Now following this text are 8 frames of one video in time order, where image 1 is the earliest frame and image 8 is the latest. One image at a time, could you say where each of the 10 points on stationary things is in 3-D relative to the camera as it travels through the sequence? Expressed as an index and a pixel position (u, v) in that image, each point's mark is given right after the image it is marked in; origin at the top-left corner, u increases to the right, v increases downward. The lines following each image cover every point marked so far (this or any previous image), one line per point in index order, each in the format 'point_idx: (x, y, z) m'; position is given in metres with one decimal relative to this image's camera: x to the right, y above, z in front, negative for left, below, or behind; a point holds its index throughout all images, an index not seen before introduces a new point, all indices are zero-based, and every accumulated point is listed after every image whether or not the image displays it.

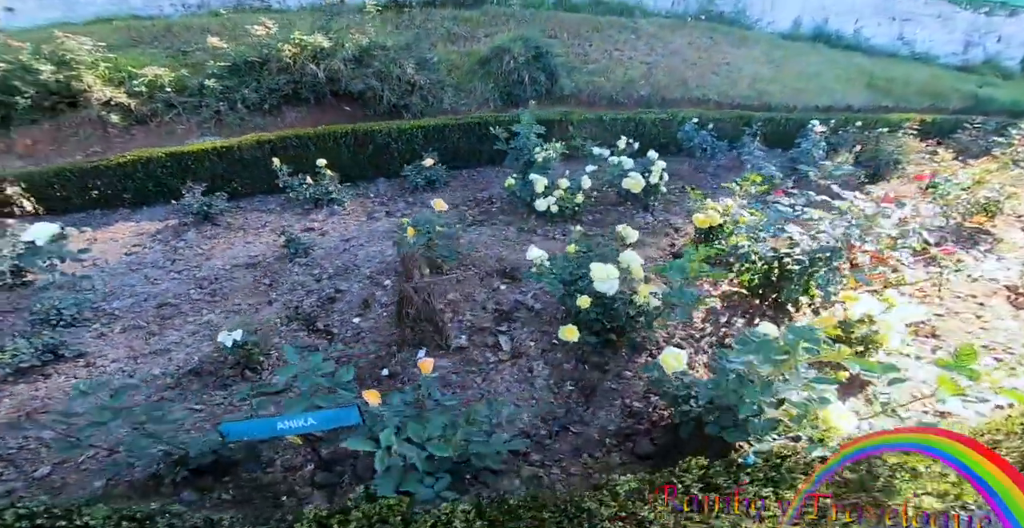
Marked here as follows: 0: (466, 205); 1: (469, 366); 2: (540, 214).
0: (-0.4, +0.5, +4.7) m
1: (-0.2, -0.5, +3.0) m
2: (+0.2, +0.4, +4.6) m
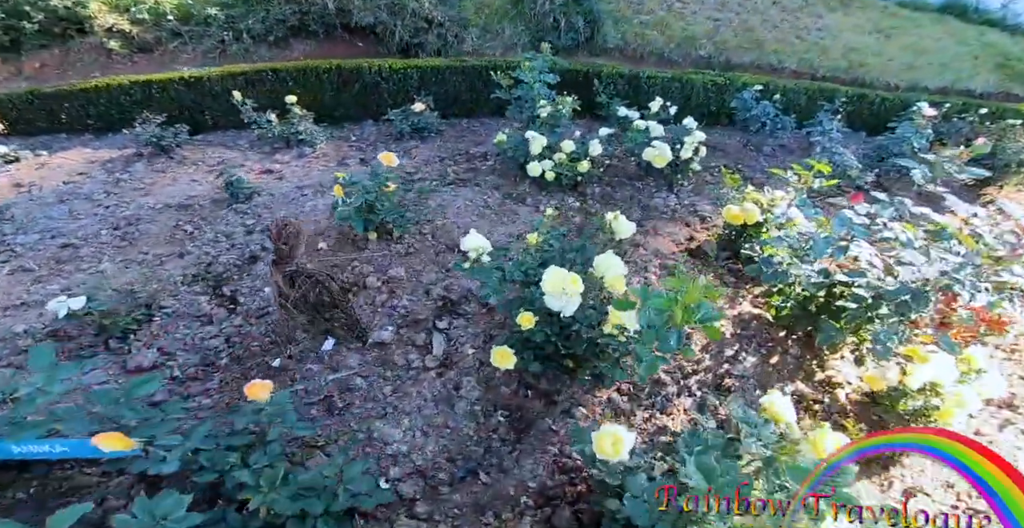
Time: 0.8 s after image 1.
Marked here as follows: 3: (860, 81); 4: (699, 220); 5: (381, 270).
0: (-0.4, +0.7, +3.9) m
1: (-0.6, -0.4, +2.4) m
2: (+0.1, +0.6, +3.8) m
3: (+3.6, +1.9, +5.6) m
4: (+1.2, +0.3, +3.6) m
5: (-0.7, 0.0, +2.8) m
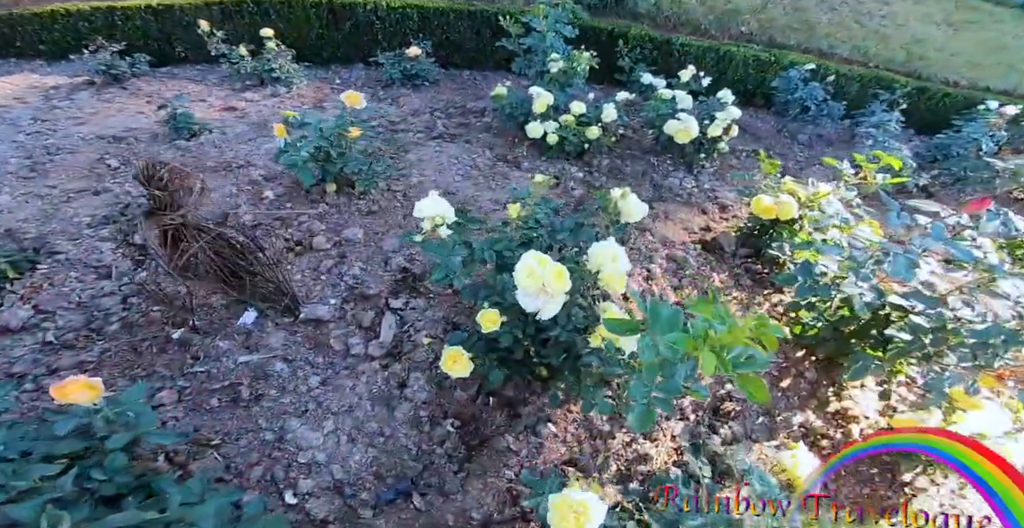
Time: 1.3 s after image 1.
0: (-0.4, +0.9, +3.4) m
1: (-0.7, -0.3, +1.9) m
2: (+0.1, +0.7, +3.3) m
3: (+3.7, +1.8, +5.0) m
4: (+1.2, +0.3, +3.1) m
5: (-0.8, +0.2, +2.4) m
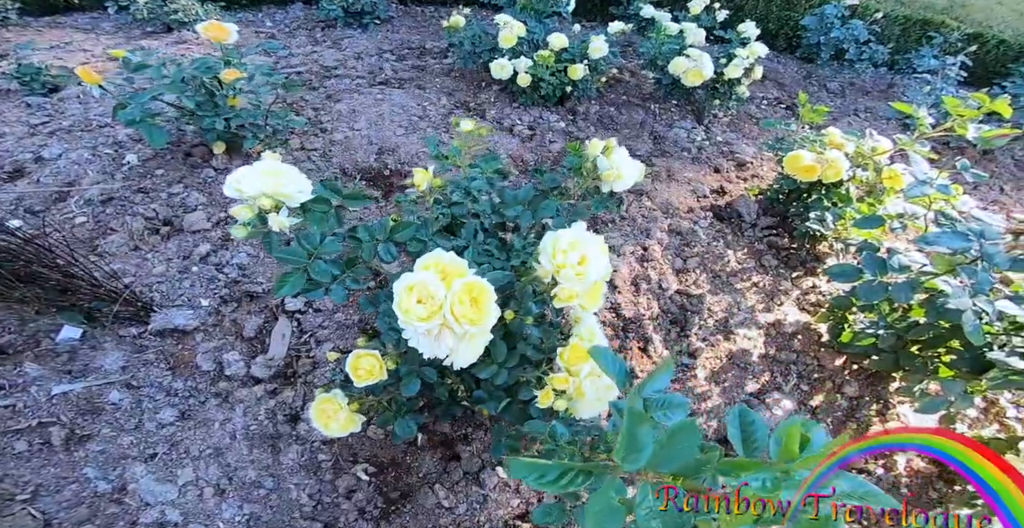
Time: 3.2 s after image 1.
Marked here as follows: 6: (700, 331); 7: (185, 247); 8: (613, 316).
0: (-0.6, +1.0, +2.8) m
1: (-0.9, -0.3, +1.4) m
2: (0.0, +0.8, +2.6) m
3: (+3.6, +2.1, +4.2) m
4: (+1.0, +0.4, +2.5) m
5: (-0.9, +0.2, +1.8) m
6: (+0.6, -0.2, +1.7) m
7: (-1.0, +0.1, +1.6) m
8: (+0.3, -0.2, +1.7) m
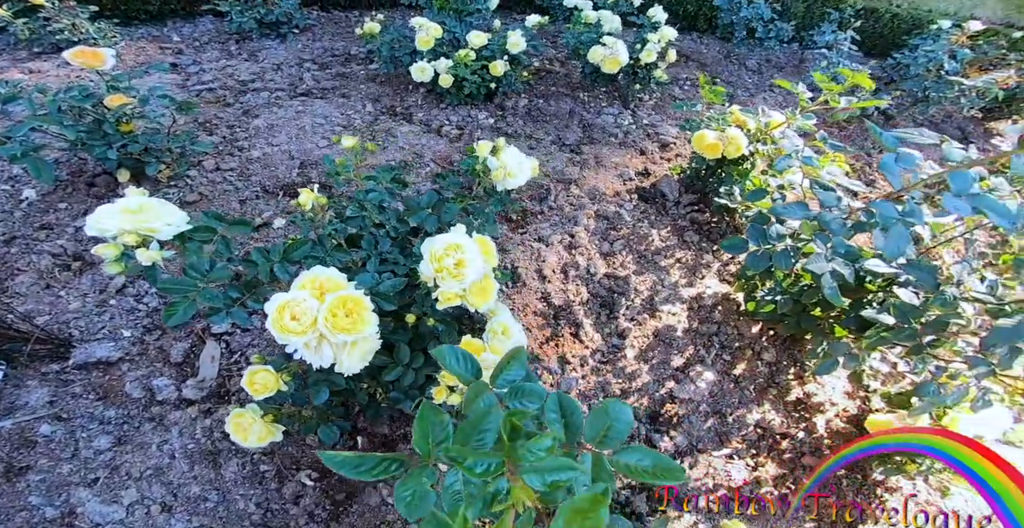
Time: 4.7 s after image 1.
0: (-1.0, +1.0, +2.8) m
1: (-1.1, -0.4, +1.4) m
2: (-0.4, +0.8, +2.6) m
3: (+3.0, +2.4, +4.4) m
4: (+0.7, +0.5, +2.6) m
5: (-1.2, +0.1, +1.8) m
6: (+0.4, -0.2, +1.7) m
7: (-1.2, 0.0, +1.6) m
8: (+0.1, -0.1, +1.8) m
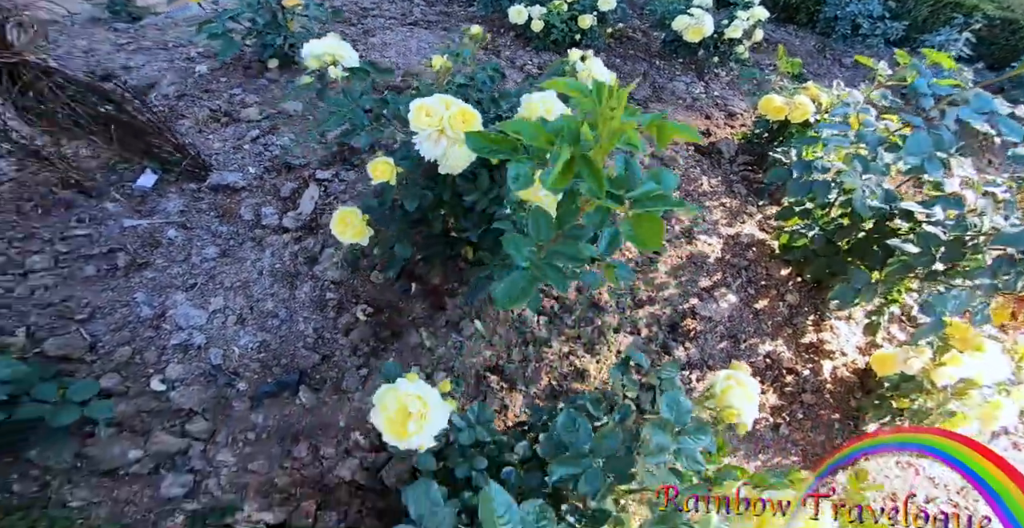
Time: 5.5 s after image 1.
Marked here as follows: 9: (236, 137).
0: (-0.5, +1.5, +3.0) m
1: (-0.9, +0.1, +1.7) m
2: (0.0, +1.2, +2.9) m
3: (+3.8, +2.3, +4.3) m
4: (+1.1, +0.7, +2.7) m
5: (-0.9, +0.6, +2.1) m
6: (+0.6, +0.1, +1.9) m
7: (-1.0, +0.5, +1.9) m
8: (+0.3, +0.2, +2.0) m
9: (-1.0, +0.4, +1.9) m
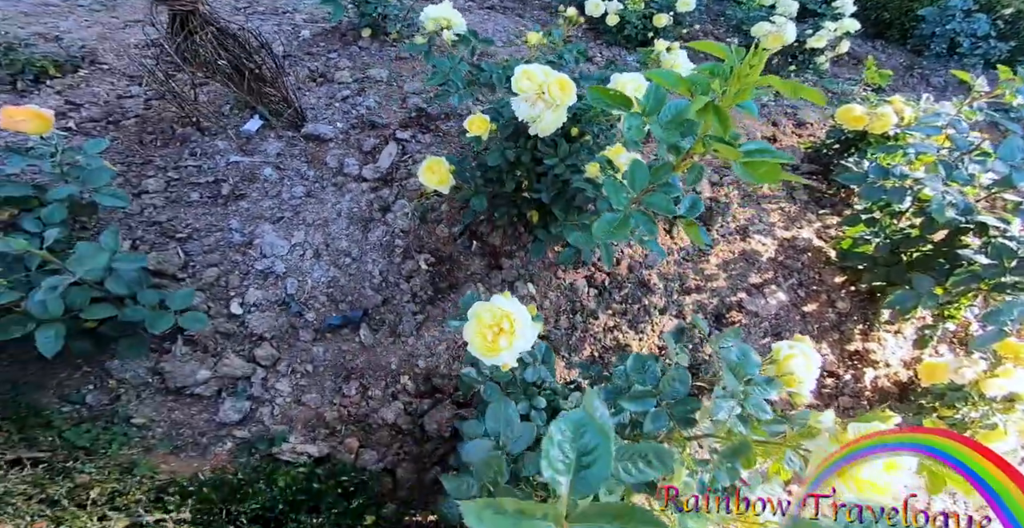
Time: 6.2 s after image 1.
0: (0.0, +1.6, +3.2) m
1: (-0.7, +0.3, +1.9) m
2: (+0.4, +1.3, +3.0) m
3: (+4.4, +1.9, +4.1) m
4: (+1.4, +0.7, +2.7) m
5: (-0.6, +0.8, +2.2) m
6: (+0.8, +0.1, +2.0) m
7: (-0.7, +0.7, +2.1) m
8: (+0.5, +0.2, +2.1) m
9: (-0.7, +0.6, +2.1) m
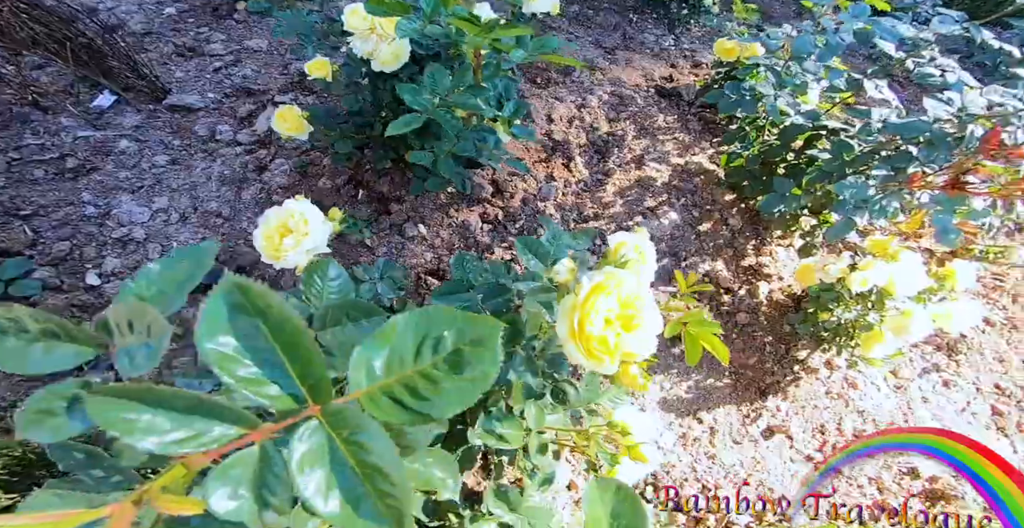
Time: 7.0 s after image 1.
0: (-0.7, +1.8, +3.1) m
1: (-1.1, +0.4, +1.8) m
2: (-0.1, +1.5, +2.9) m
3: (+3.6, +2.6, +4.3) m
4: (+0.9, +1.0, +2.8) m
5: (-1.1, +0.9, +2.1) m
6: (+0.4, +0.4, +2.0) m
7: (-1.1, +0.7, +2.0) m
8: (+0.1, +0.4, +2.1) m
9: (-1.1, +0.7, +2.0) m
